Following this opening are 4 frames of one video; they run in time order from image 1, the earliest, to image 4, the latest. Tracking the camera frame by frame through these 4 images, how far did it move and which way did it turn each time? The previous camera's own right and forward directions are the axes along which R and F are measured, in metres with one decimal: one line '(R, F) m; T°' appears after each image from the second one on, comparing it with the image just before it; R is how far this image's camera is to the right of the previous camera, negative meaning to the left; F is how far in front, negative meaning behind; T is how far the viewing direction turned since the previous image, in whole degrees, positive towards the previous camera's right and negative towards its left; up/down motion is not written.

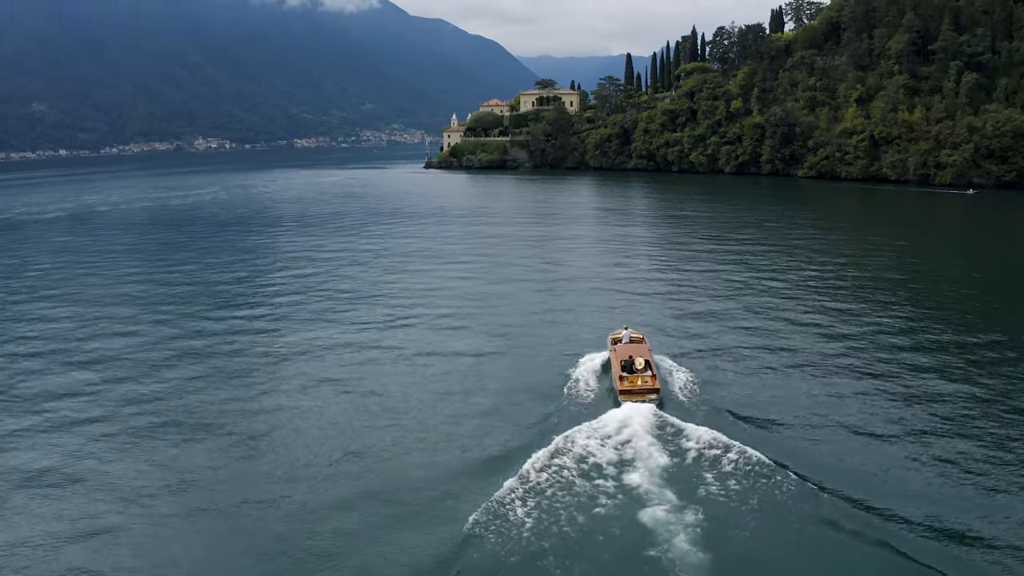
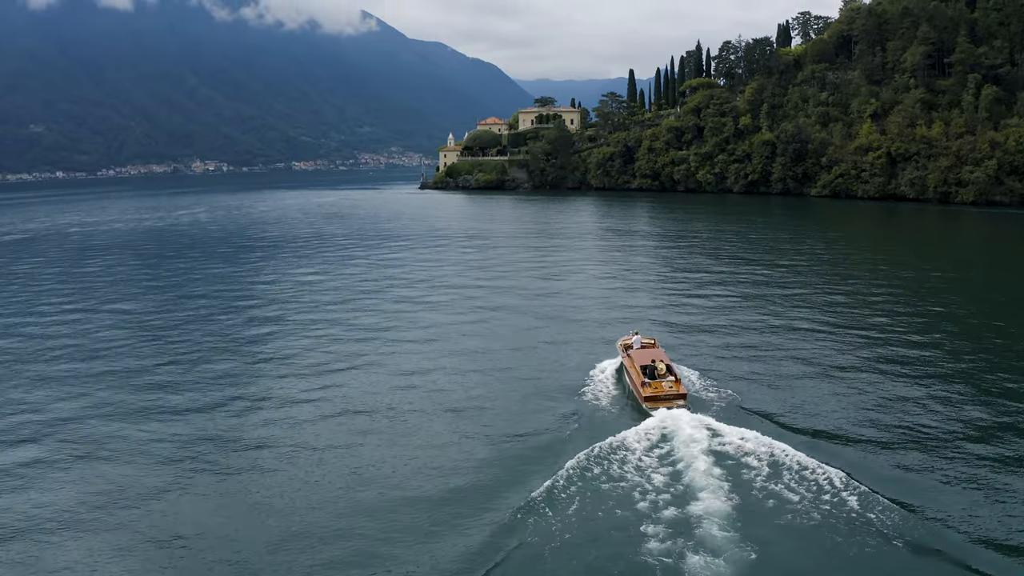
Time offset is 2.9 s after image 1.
(0.0, +5.9) m; 0°
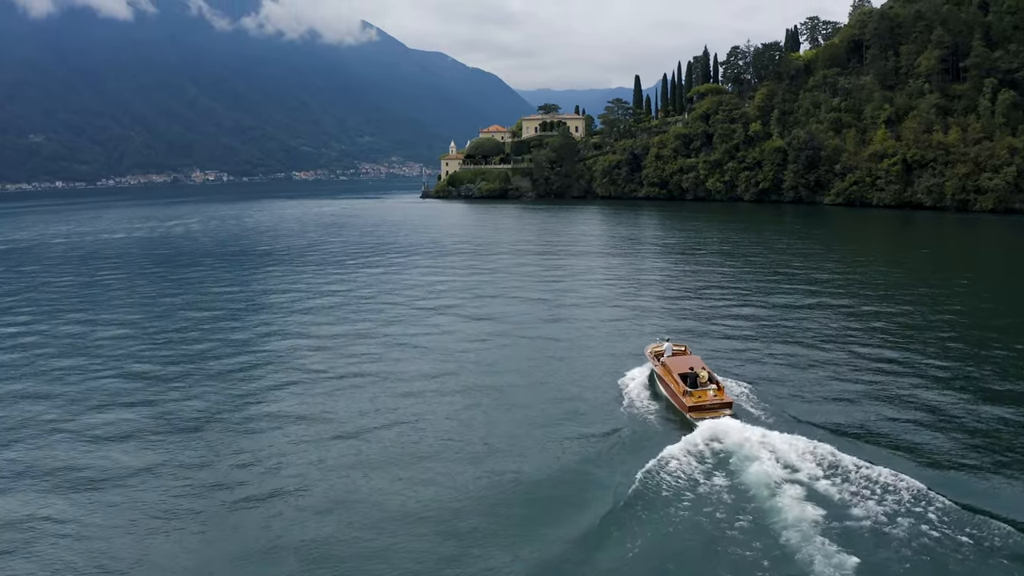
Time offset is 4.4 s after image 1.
(-0.6, +3.1) m; 0°
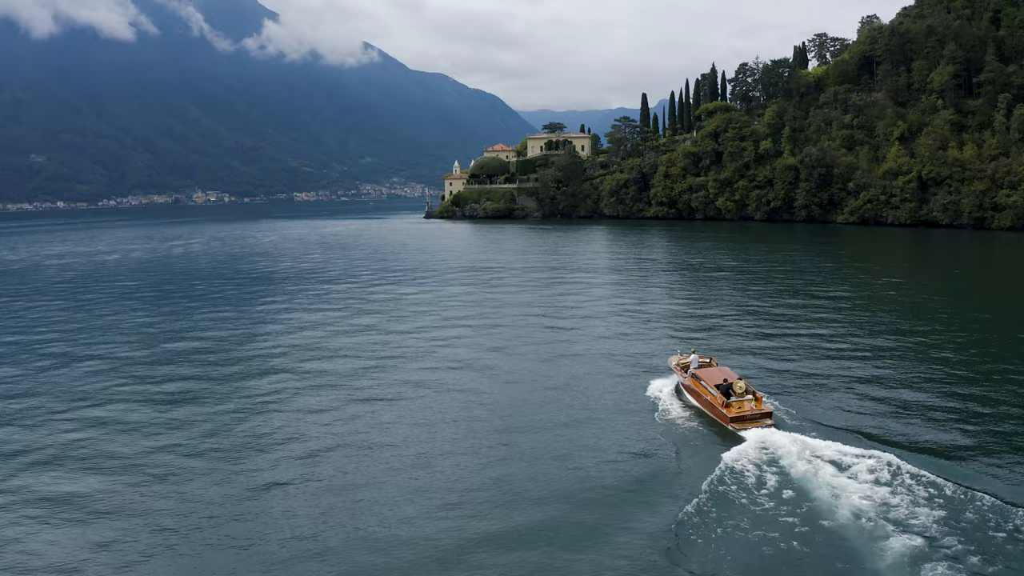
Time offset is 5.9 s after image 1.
(-0.9, +2.3) m; 0°
